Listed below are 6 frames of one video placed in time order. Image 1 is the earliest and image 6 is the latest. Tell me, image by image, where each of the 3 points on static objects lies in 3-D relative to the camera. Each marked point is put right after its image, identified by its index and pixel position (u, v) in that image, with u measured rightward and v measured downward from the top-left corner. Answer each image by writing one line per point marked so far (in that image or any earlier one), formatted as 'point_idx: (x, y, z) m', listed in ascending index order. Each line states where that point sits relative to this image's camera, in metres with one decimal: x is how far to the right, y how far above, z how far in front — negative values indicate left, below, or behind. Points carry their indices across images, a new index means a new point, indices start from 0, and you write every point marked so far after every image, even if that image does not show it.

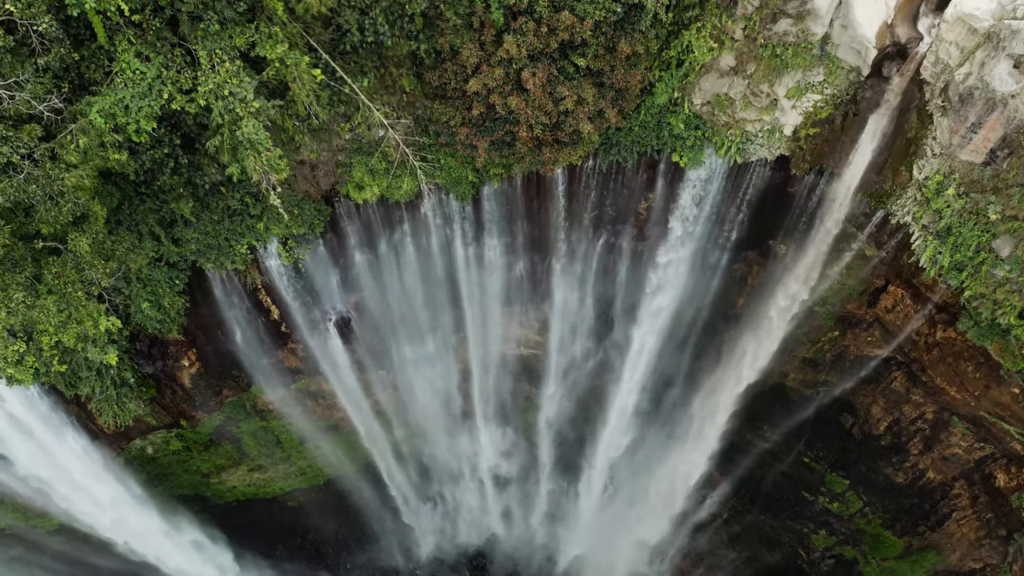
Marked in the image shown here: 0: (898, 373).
0: (+6.7, -1.7, +10.6) m
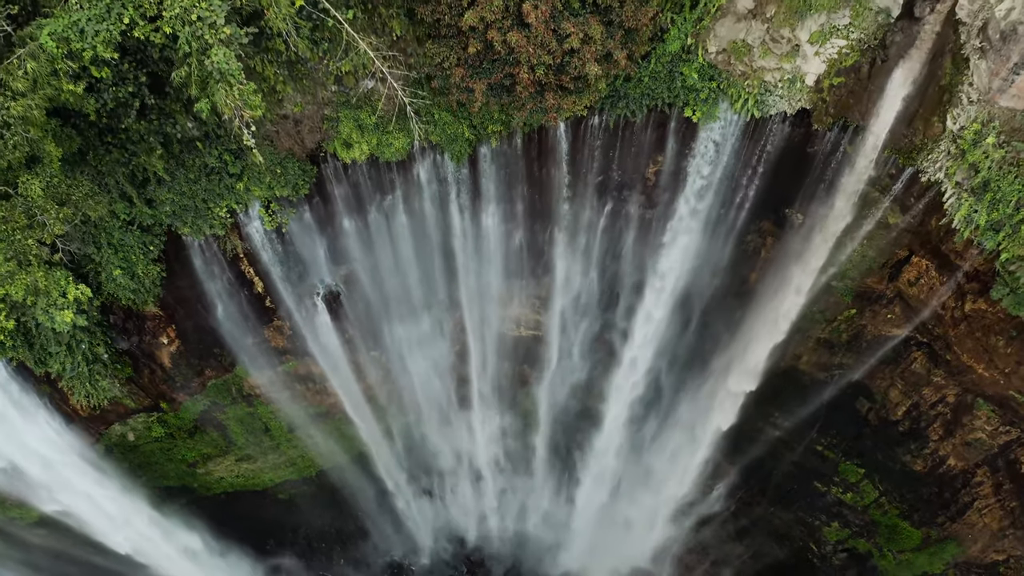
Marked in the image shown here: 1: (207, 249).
0: (+6.7, -1.2, +10.0) m
1: (-4.9, +0.7, +9.5) m
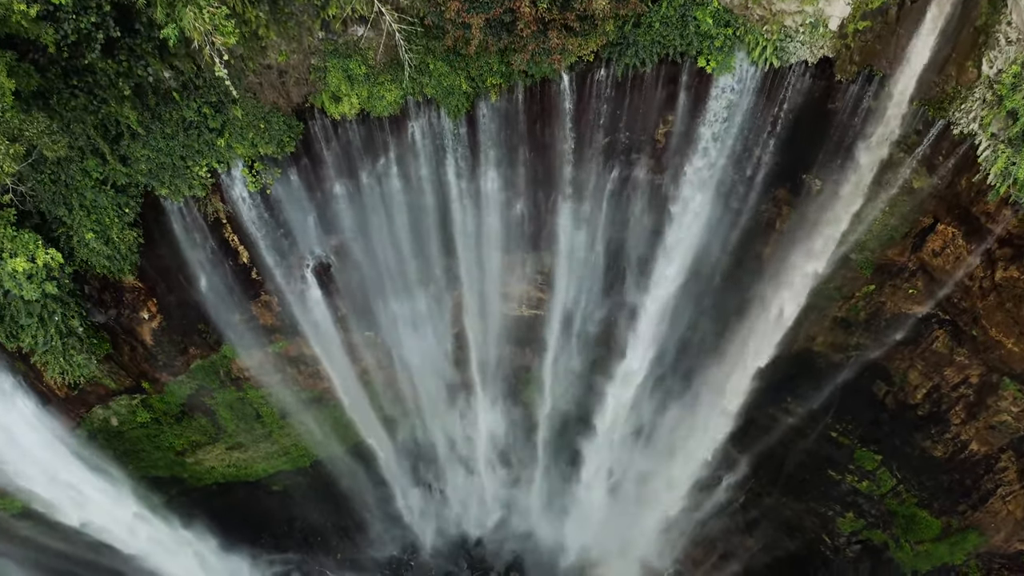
0: (+6.7, -0.7, +9.4) m
1: (-4.9, +1.1, +9.0) m
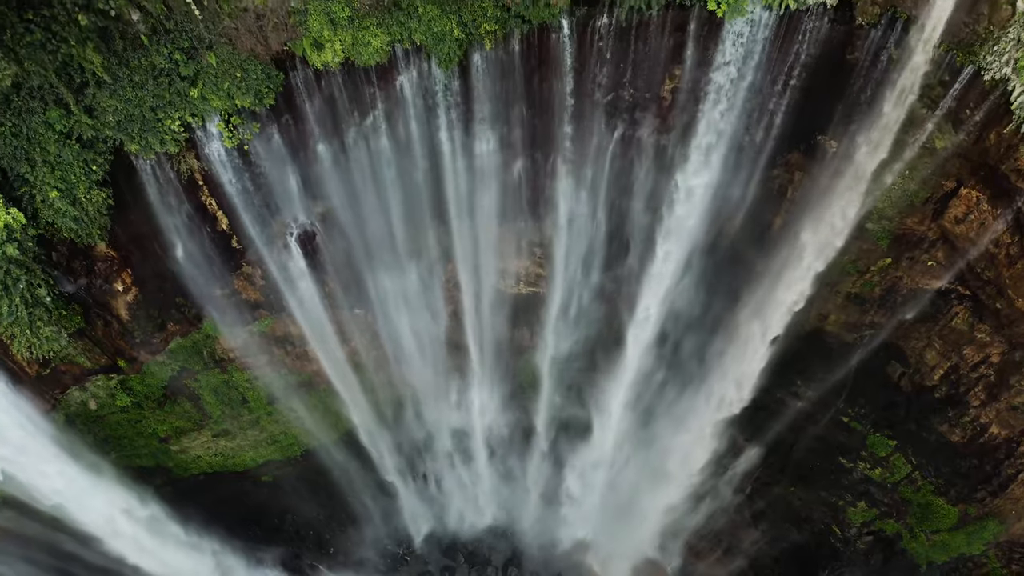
0: (+6.7, -0.3, +8.8) m
1: (-5.0, +1.6, +8.4) m
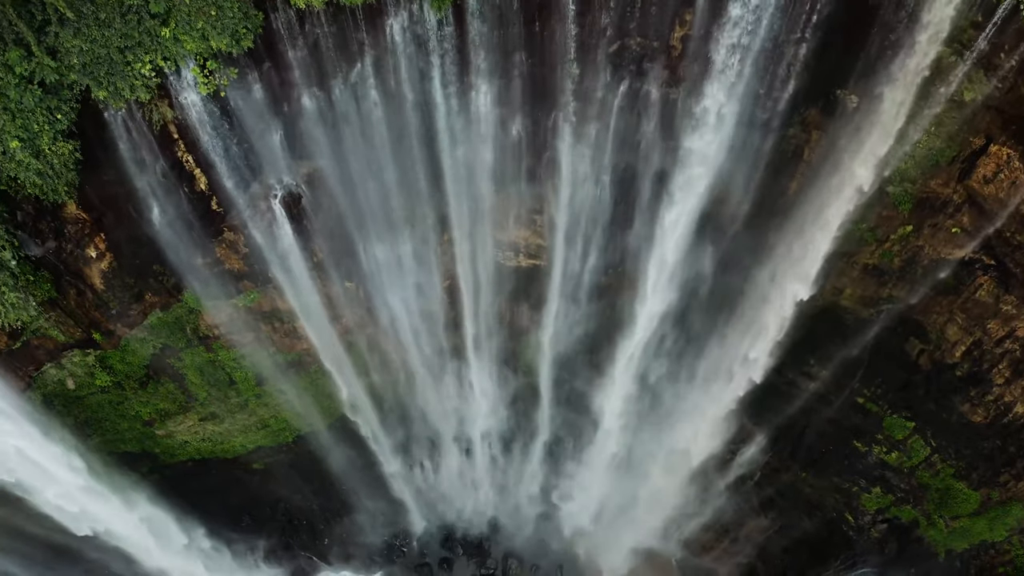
0: (+6.7, +0.2, +8.3) m
1: (-5.0, +2.1, +7.9) m
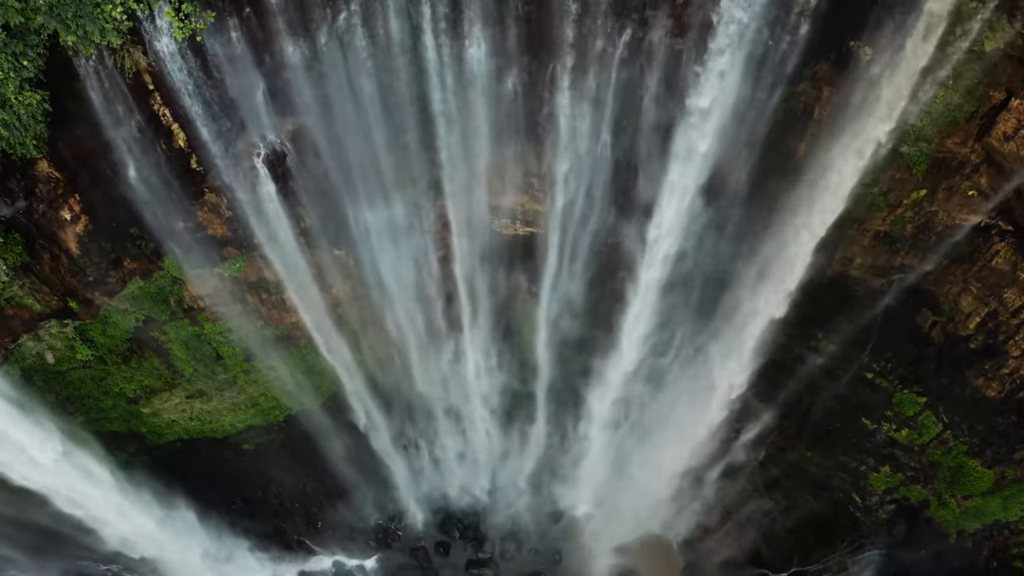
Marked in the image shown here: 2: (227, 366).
0: (+6.6, +0.8, +7.8) m
1: (-5.0, +2.6, +7.4) m
2: (-5.1, -1.3, +10.4) m
